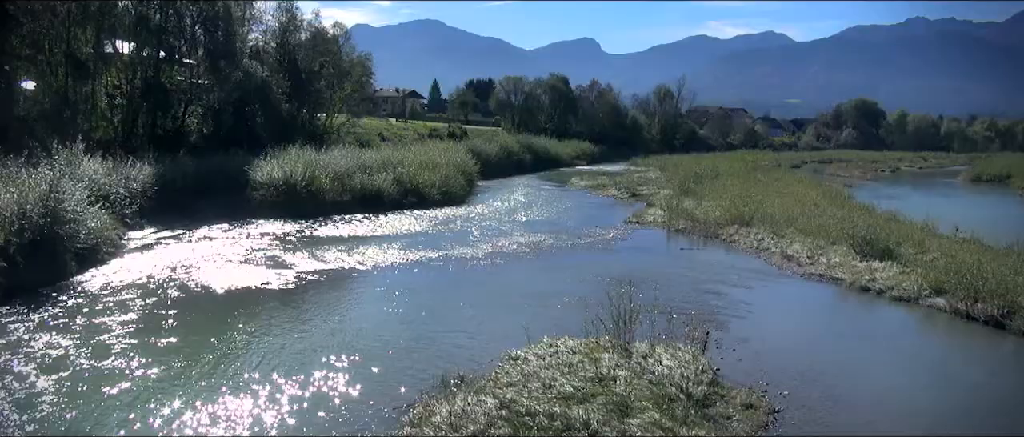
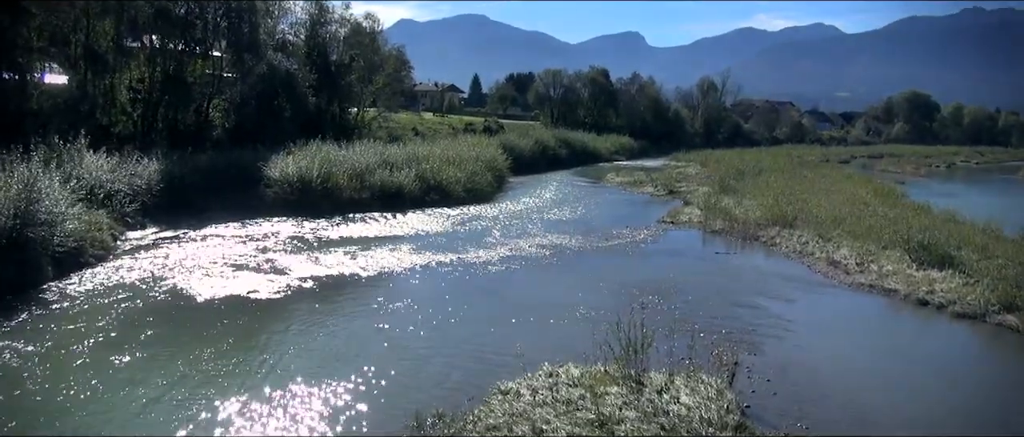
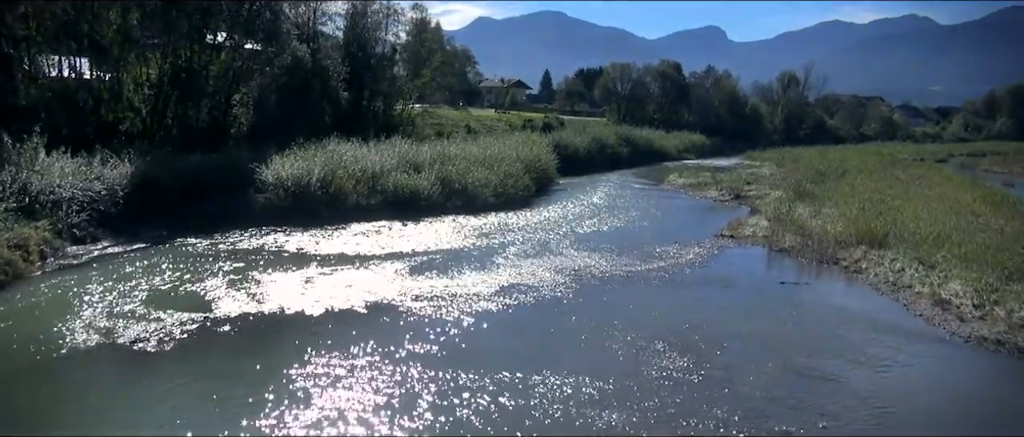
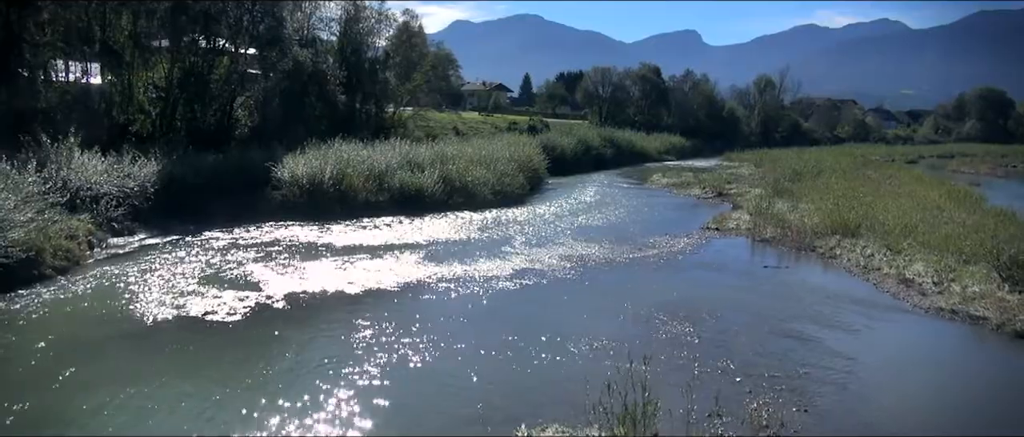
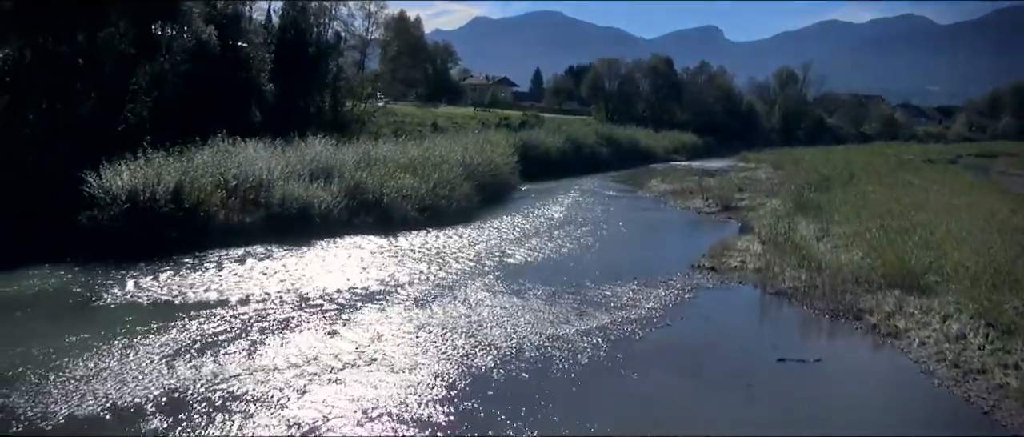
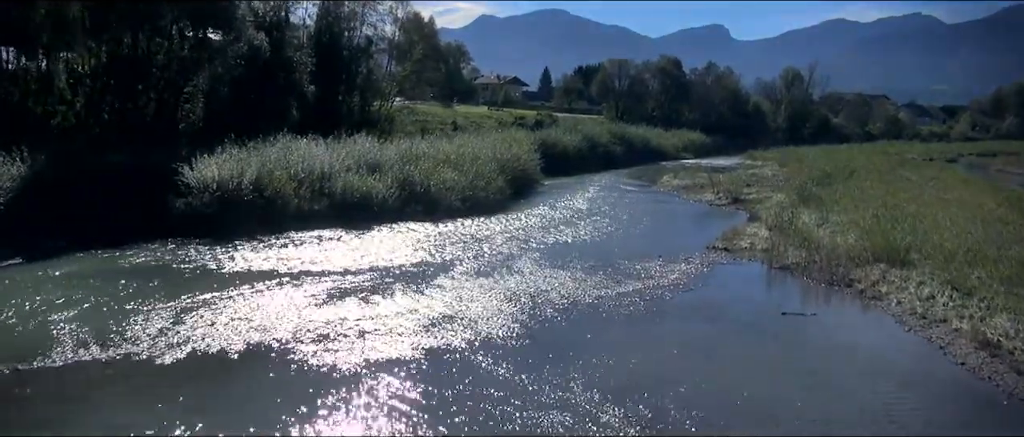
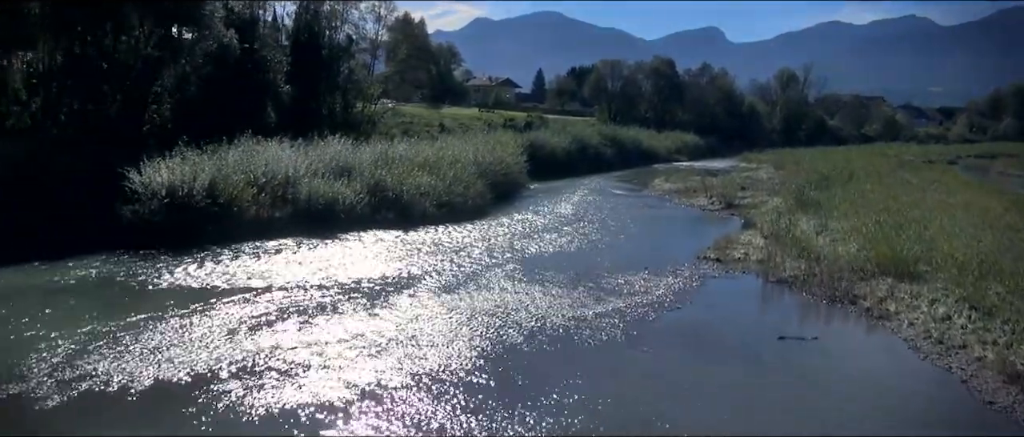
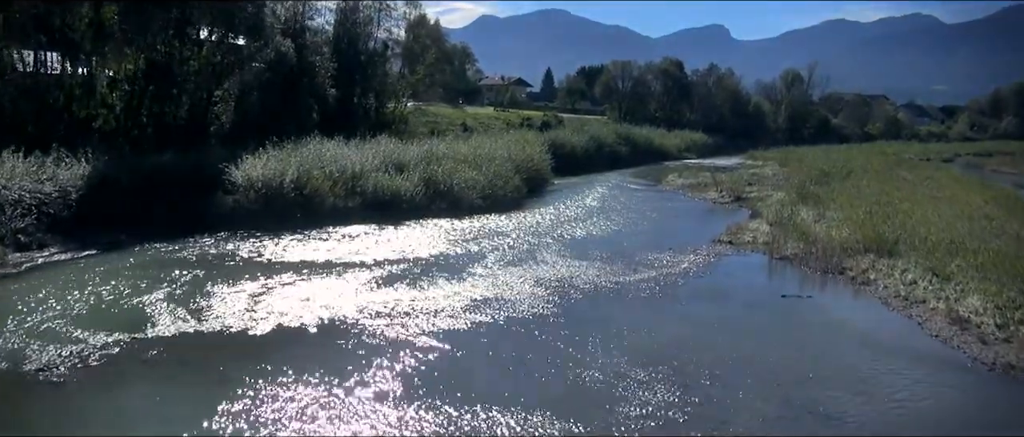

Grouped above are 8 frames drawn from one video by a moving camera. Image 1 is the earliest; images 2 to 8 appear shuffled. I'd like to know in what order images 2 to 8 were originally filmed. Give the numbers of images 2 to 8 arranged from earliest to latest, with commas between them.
2, 4, 3, 8, 6, 7, 5
